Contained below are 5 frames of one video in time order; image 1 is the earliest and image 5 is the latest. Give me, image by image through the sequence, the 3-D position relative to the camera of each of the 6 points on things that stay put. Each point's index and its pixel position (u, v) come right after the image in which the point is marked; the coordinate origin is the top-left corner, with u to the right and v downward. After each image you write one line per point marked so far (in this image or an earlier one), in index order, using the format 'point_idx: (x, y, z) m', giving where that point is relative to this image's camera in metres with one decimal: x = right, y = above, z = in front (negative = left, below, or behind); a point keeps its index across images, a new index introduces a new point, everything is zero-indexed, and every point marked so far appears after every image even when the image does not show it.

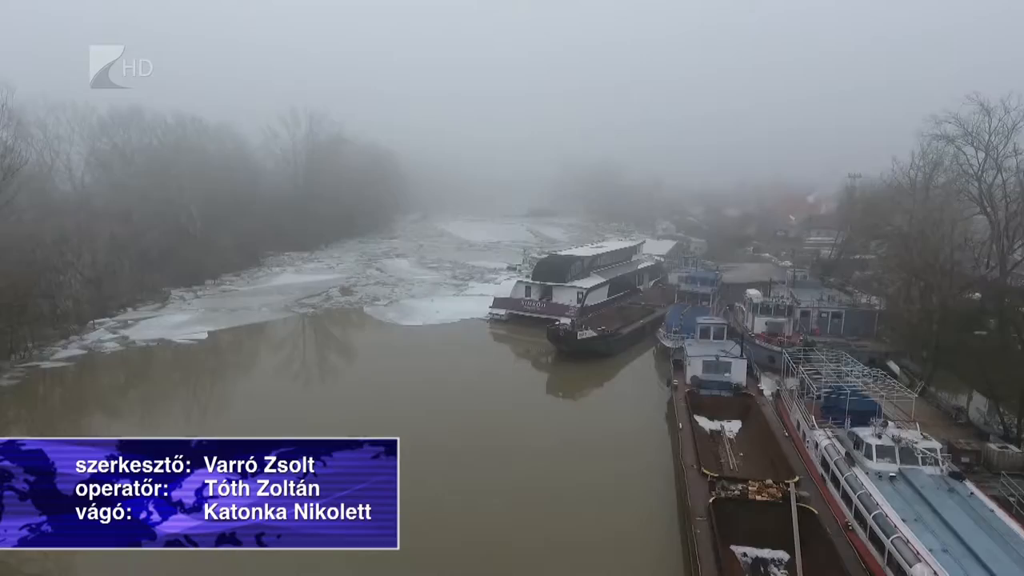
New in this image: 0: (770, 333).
0: (+8.1, -1.4, +18.9) m
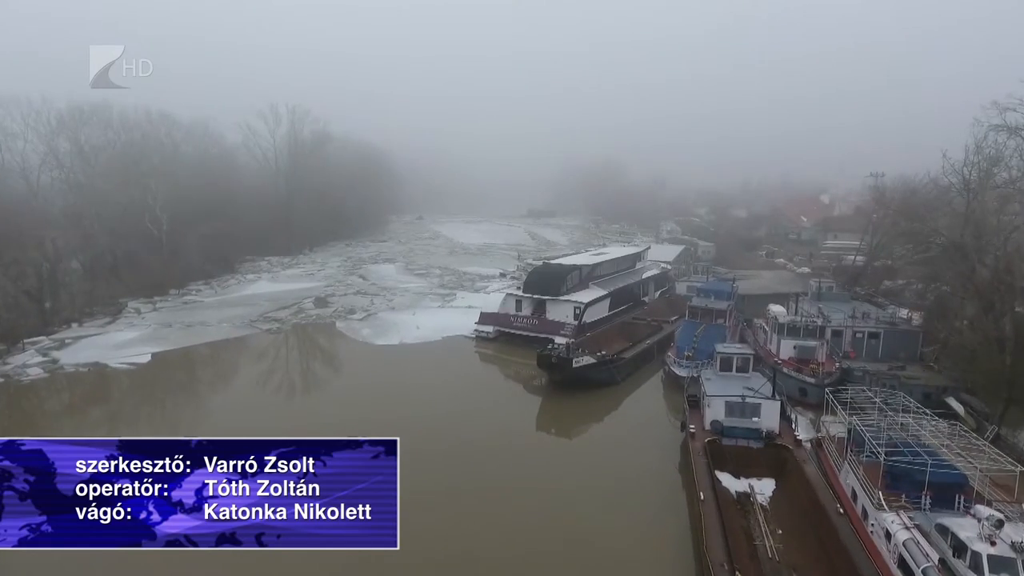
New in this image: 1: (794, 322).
0: (+7.7, -1.9, +16.1) m
1: (+7.8, -1.0, +16.7) m
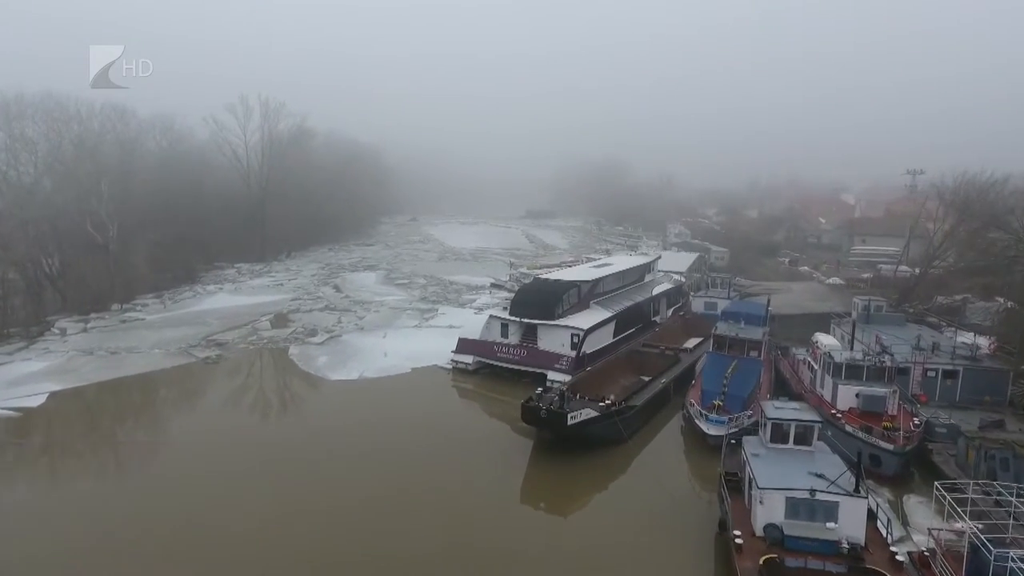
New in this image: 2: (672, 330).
0: (+7.2, -2.6, +12.4) m
1: (+7.3, -1.6, +12.9) m
2: (+5.3, -1.4, +19.9) m
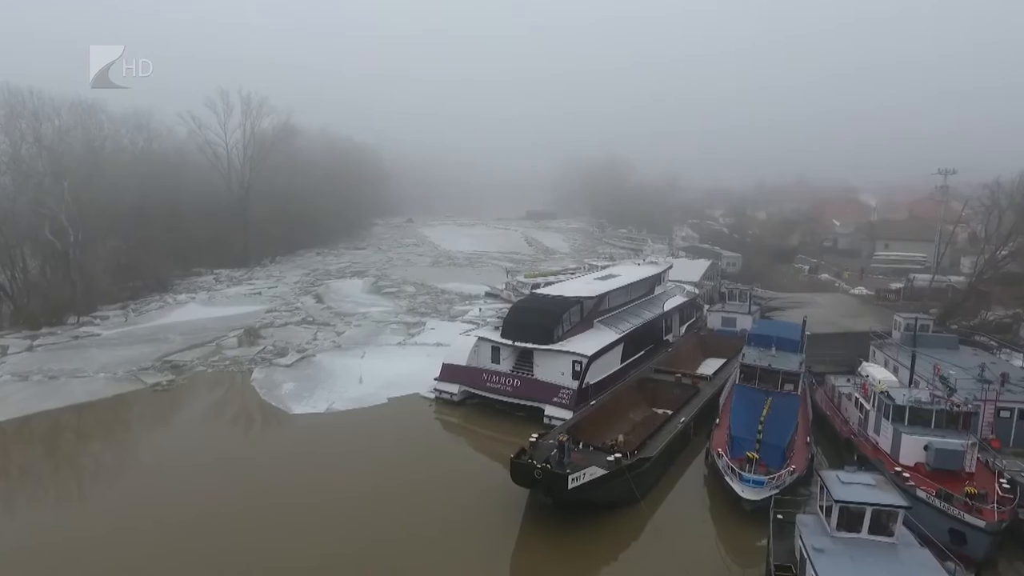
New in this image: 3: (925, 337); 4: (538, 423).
0: (+7.0, -3.0, +10.0) m
1: (+7.1, -2.1, +10.5) m
2: (+5.1, -1.8, +17.5) m
3: (+10.6, -1.3, +15.4) m
4: (+0.6, -3.3, +14.5) m
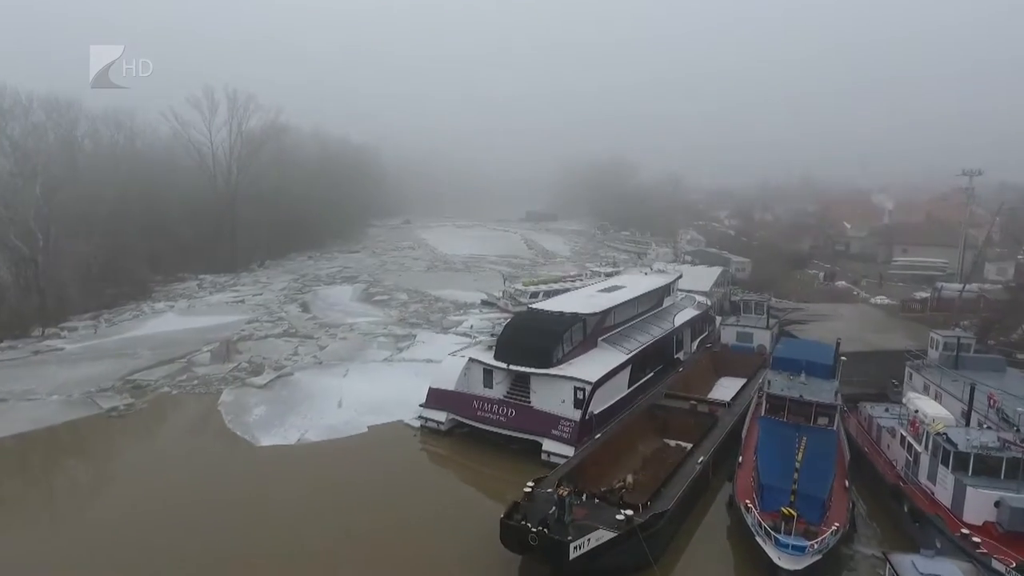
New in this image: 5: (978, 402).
0: (+6.9, -3.4, +8.3) m
1: (+7.0, -2.4, +8.8) m
2: (+4.9, -2.2, +15.8) m
3: (+10.4, -1.6, +13.7) m
4: (+0.5, -3.6, +12.9) m
5: (+8.9, -2.1, +11.6) m
